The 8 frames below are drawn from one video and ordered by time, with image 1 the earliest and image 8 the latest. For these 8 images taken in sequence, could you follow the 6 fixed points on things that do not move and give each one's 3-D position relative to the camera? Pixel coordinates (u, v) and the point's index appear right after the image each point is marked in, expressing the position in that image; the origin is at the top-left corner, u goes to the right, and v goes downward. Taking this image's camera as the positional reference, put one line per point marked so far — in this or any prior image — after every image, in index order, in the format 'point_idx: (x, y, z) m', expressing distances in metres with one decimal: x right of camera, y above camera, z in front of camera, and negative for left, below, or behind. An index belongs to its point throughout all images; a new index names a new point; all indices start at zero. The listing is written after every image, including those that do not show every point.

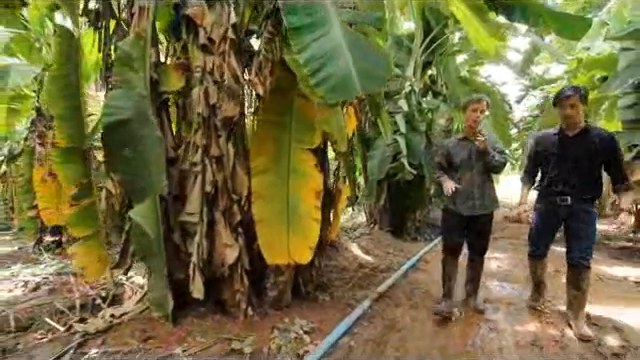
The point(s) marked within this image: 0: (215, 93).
0: (-1.2, +1.0, +3.4) m
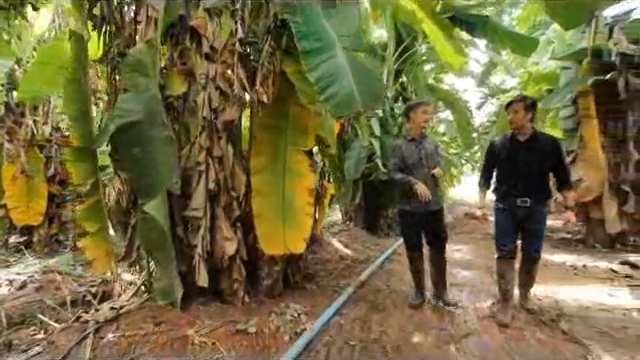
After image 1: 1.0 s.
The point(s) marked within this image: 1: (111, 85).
0: (-1.3, +1.0, +3.7) m
1: (-2.6, +1.2, +3.9) m
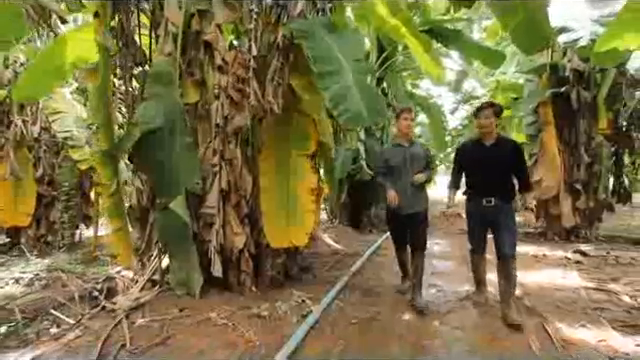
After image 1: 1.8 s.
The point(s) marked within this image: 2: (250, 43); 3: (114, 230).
0: (-1.2, +1.0, +4.2) m
1: (-2.6, +1.2, +4.2) m
2: (-0.9, +1.8, +4.2) m
3: (-2.7, -0.7, +4.0) m
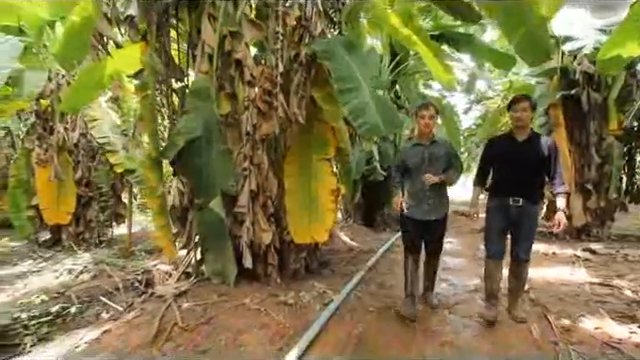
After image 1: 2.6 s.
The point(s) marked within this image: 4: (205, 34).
0: (-1.0, +1.0, +4.7) m
1: (-2.3, +1.2, +4.8) m
2: (-0.6, +1.8, +4.7) m
3: (-2.4, -0.8, +4.6) m
4: (-1.7, +2.2, +4.6) m
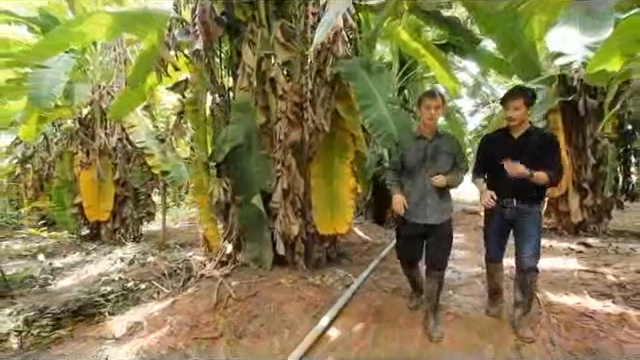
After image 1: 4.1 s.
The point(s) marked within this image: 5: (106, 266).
0: (-0.6, +1.0, +5.5) m
1: (-1.9, +1.2, +5.6) m
2: (-0.2, +1.8, +5.5) m
3: (-2.0, -0.8, +5.4) m
4: (-1.3, +2.2, +5.5) m
5: (-4.7, -1.9, +6.7) m
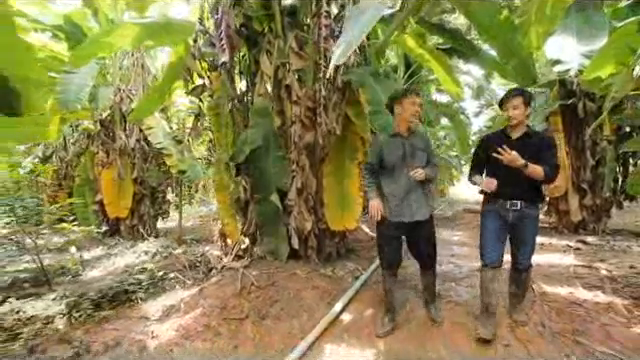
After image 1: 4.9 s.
0: (-0.3, +1.0, +5.9) m
1: (-1.7, +1.2, +6.1) m
2: (0.0, +1.8, +5.9) m
3: (-1.8, -0.7, +5.9) m
4: (-1.1, +2.2, +5.9) m
5: (-4.4, -1.8, +7.2) m
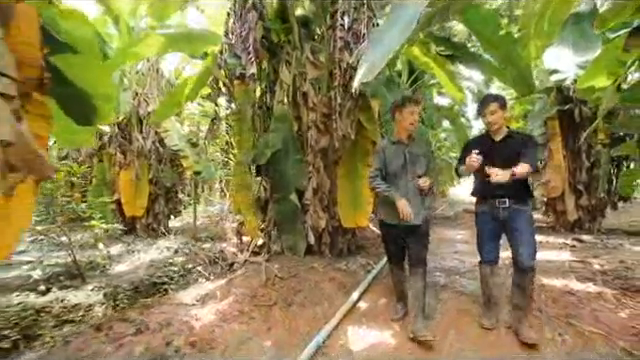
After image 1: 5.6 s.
0: (0.0, +1.0, +6.4) m
1: (-1.4, +1.2, +6.6) m
2: (+0.3, +1.8, +6.4) m
3: (-1.5, -0.8, +6.3) m
4: (-0.8, +2.2, +6.4) m
5: (-4.1, -1.9, +7.6) m
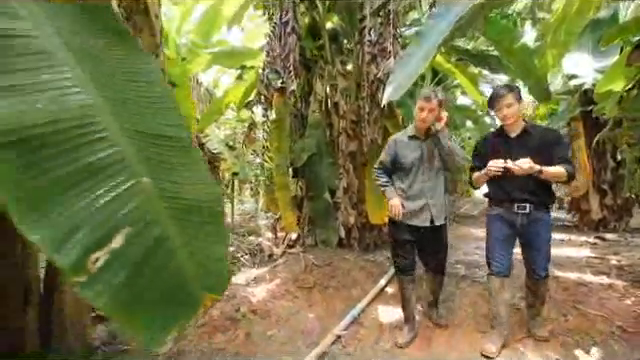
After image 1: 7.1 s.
0: (+0.7, +1.0, +7.1) m
1: (-0.7, +1.1, +7.4) m
2: (+1.0, +1.8, +7.1) m
3: (-0.8, -0.8, +7.2) m
4: (-0.1, +2.2, +7.2) m
5: (-3.3, -1.9, +8.7) m
